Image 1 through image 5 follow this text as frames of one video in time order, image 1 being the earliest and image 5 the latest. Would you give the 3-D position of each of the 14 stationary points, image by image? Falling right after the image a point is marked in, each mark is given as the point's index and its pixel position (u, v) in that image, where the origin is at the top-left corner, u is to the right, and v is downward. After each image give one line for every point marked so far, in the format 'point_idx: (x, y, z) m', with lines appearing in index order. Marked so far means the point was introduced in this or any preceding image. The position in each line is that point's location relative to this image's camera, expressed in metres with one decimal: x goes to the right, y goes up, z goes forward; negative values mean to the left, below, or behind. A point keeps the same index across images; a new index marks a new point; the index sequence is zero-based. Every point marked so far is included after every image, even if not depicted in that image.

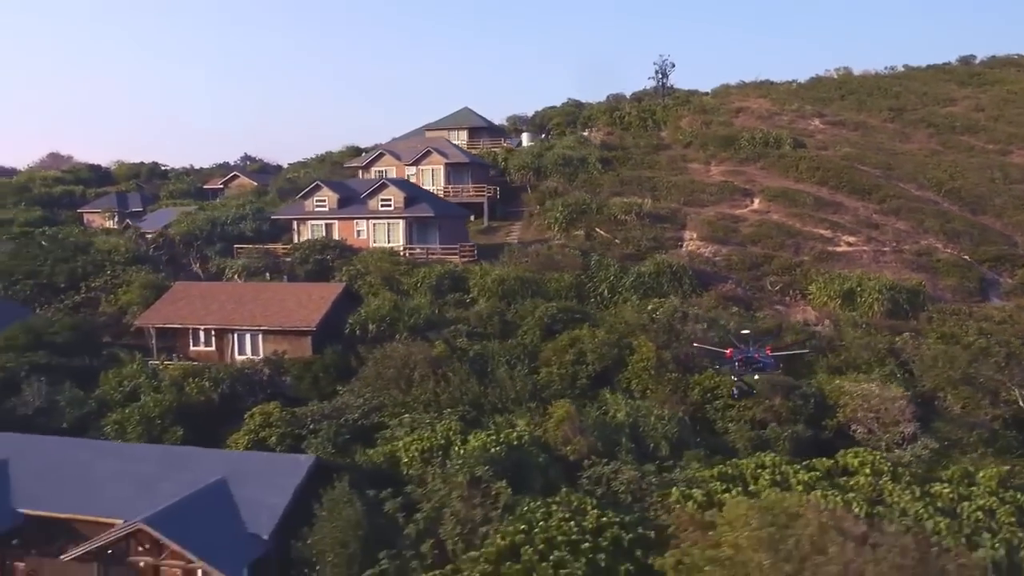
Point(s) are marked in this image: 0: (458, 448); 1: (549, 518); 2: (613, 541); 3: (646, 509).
0: (-1.1, -3.4, +16.2) m
1: (+0.6, -3.9, +13.0) m
2: (+1.6, -4.1, +12.4) m
3: (+2.5, -4.1, +14.1) m
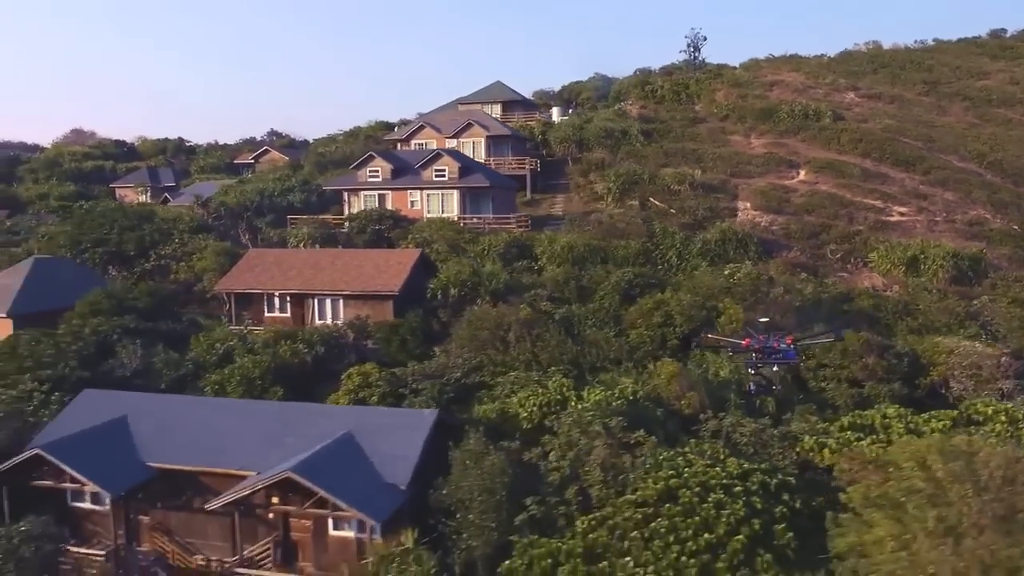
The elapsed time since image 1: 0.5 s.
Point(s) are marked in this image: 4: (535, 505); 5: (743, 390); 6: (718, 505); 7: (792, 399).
0: (+1.4, -2.5, +16.5) m
1: (+3.2, -3.1, +13.3) m
2: (+4.2, -3.3, +12.7) m
3: (+5.0, -3.3, +14.5) m
4: (+0.4, -3.8, +13.4) m
5: (+5.7, -2.3, +18.0) m
6: (+3.3, -3.5, +12.1) m
7: (+6.7, -2.6, +18.0) m
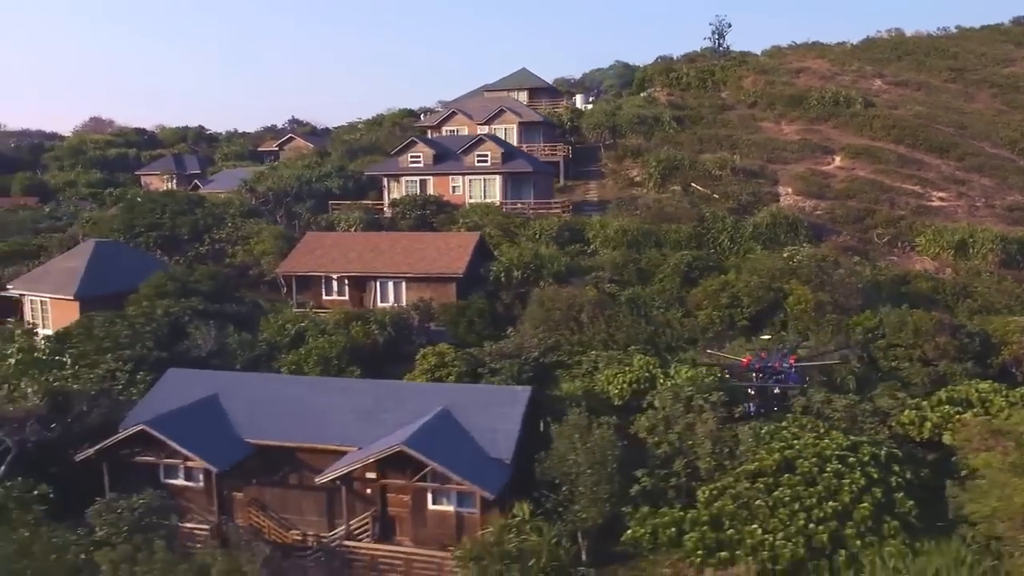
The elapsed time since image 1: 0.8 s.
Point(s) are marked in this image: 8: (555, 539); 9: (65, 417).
0: (+3.4, -2.0, +16.7) m
1: (+5.2, -2.7, +13.6) m
2: (+6.2, -2.9, +12.9) m
3: (+7.0, -2.8, +14.7) m
4: (+2.4, -3.4, +13.6) m
5: (+7.6, -1.8, +18.2) m
6: (+5.3, -3.0, +12.3) m
7: (+8.6, -2.1, +18.2) m
8: (+0.7, -4.2, +12.7) m
9: (-9.8, -2.8, +16.5) m
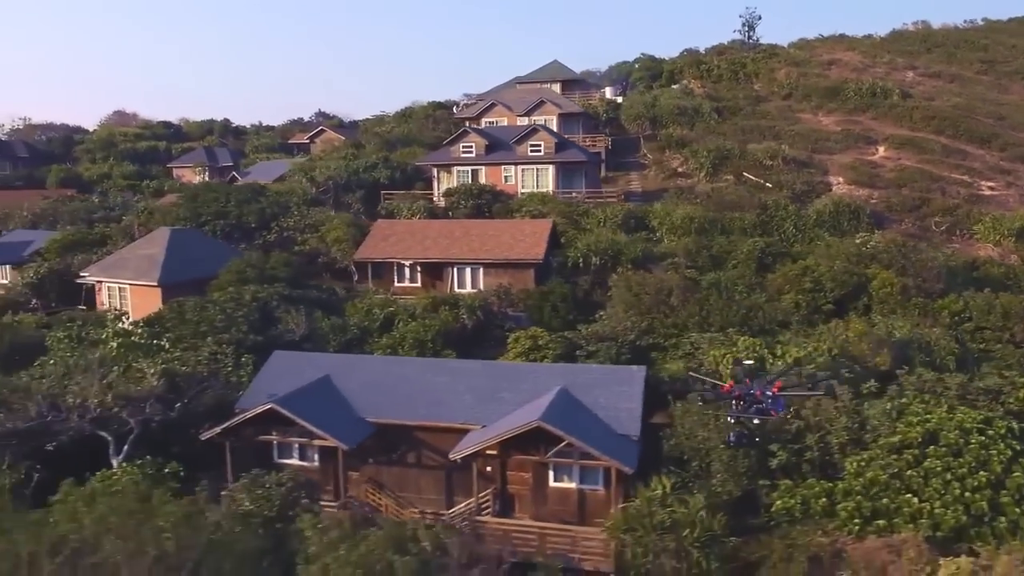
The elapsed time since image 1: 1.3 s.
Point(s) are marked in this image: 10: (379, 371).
0: (+5.9, -1.6, +17.0) m
1: (+7.7, -2.3, +13.8) m
2: (+8.7, -2.5, +13.2) m
3: (+9.5, -2.4, +15.0) m
4: (+4.9, -3.0, +13.9) m
5: (+10.1, -1.3, +18.5) m
6: (+7.8, -2.6, +12.6) m
7: (+11.1, -1.7, +18.5) m
8: (+3.3, -3.8, +13.0) m
9: (-7.3, -2.4, +16.7) m
10: (-3.1, -1.9, +17.6) m
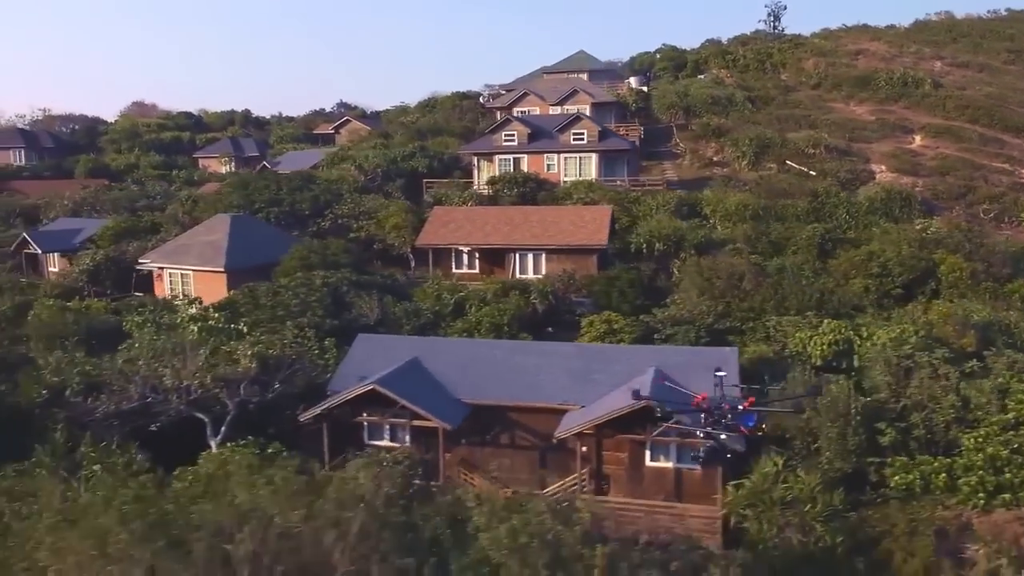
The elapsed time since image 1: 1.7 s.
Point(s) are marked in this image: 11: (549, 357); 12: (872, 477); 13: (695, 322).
0: (+7.9, -1.2, +17.1) m
1: (+9.7, -1.9, +14.0) m
2: (+10.8, -2.1, +13.4) m
3: (+11.6, -2.0, +15.2) m
4: (+7.0, -2.6, +14.0) m
5: (+12.2, -0.9, +18.7) m
6: (+9.9, -2.3, +12.8) m
7: (+13.2, -1.3, +18.7) m
8: (+5.3, -3.4, +13.1) m
9: (-5.2, -2.0, +16.8) m
10: (-1.0, -1.5, +17.7) m
11: (+0.8, -1.6, +17.3) m
12: (+6.5, -3.4, +13.7) m
13: (+4.7, -0.9, +19.7) m
